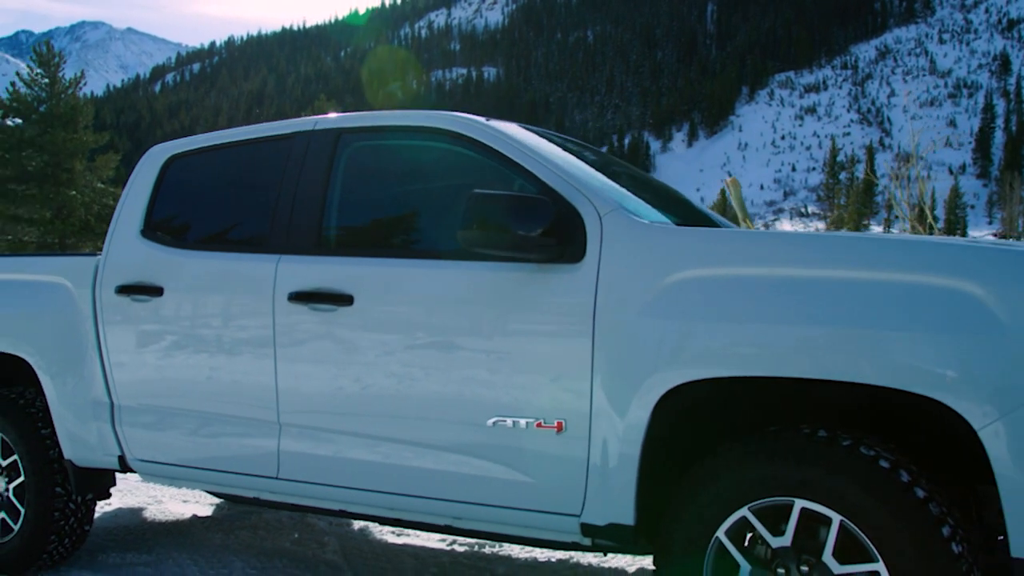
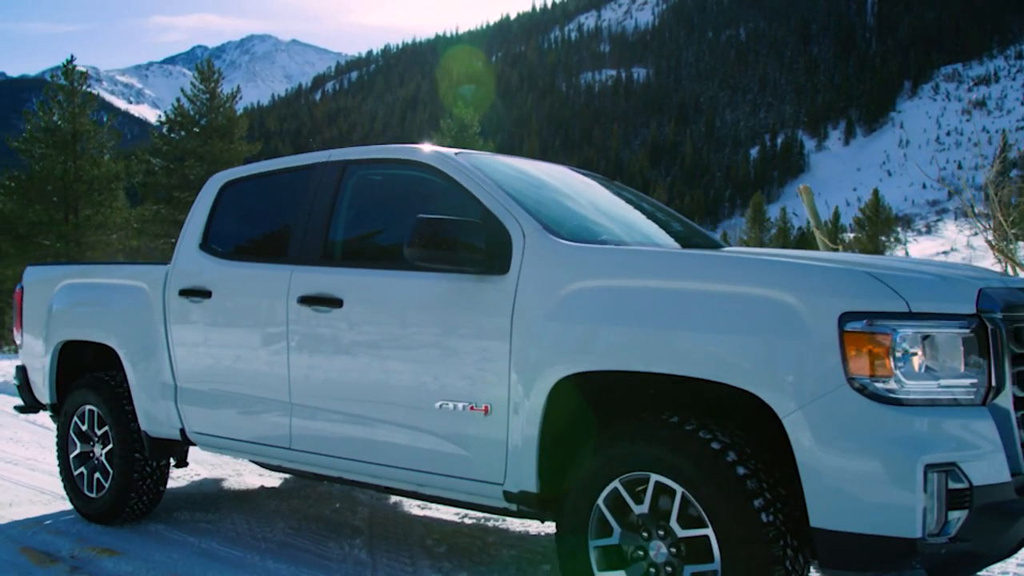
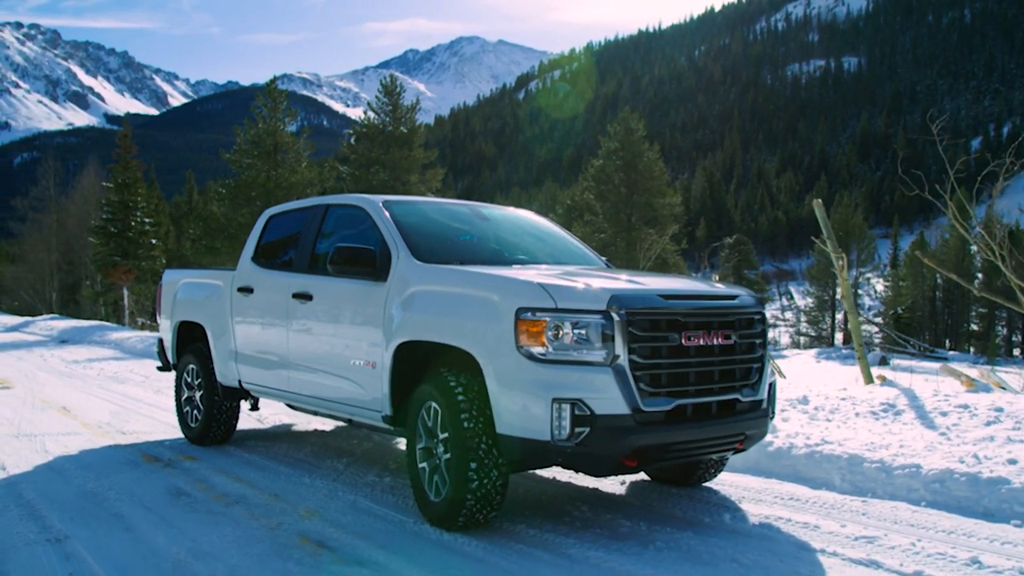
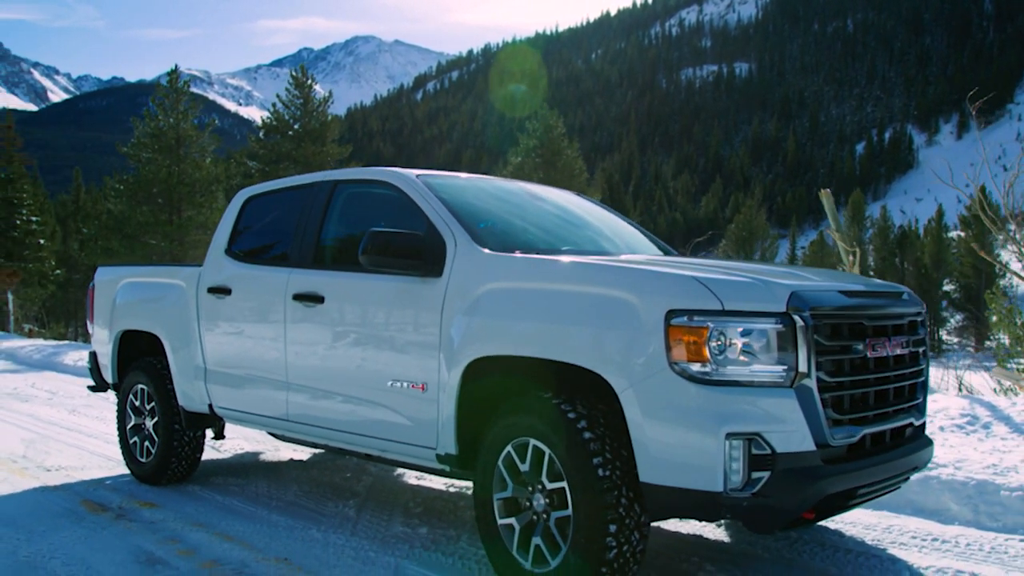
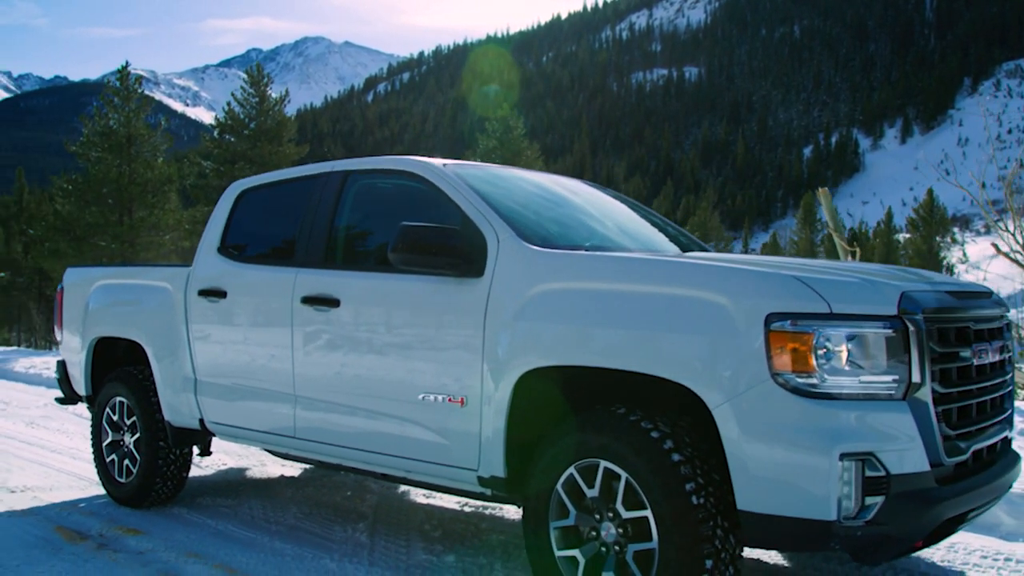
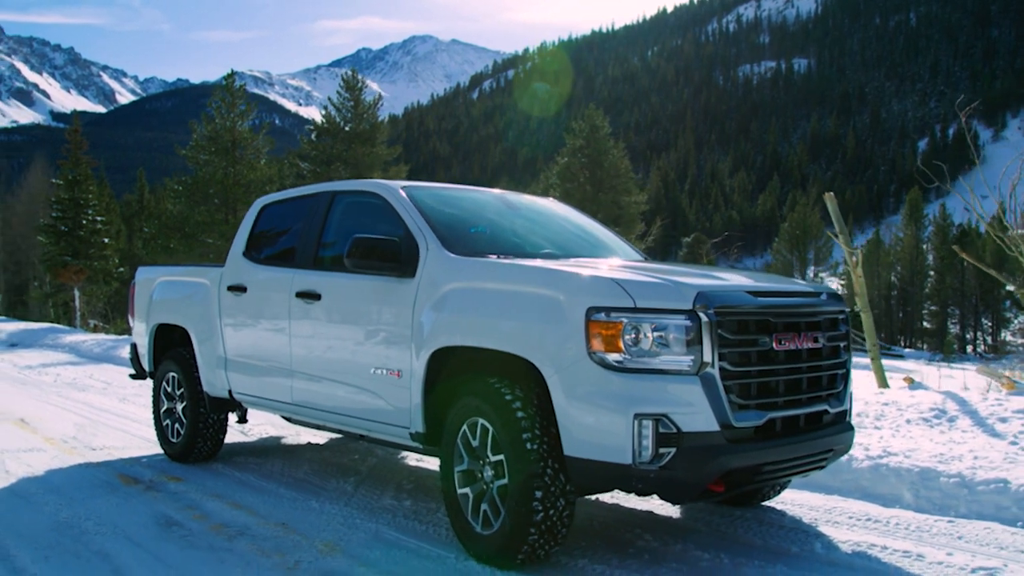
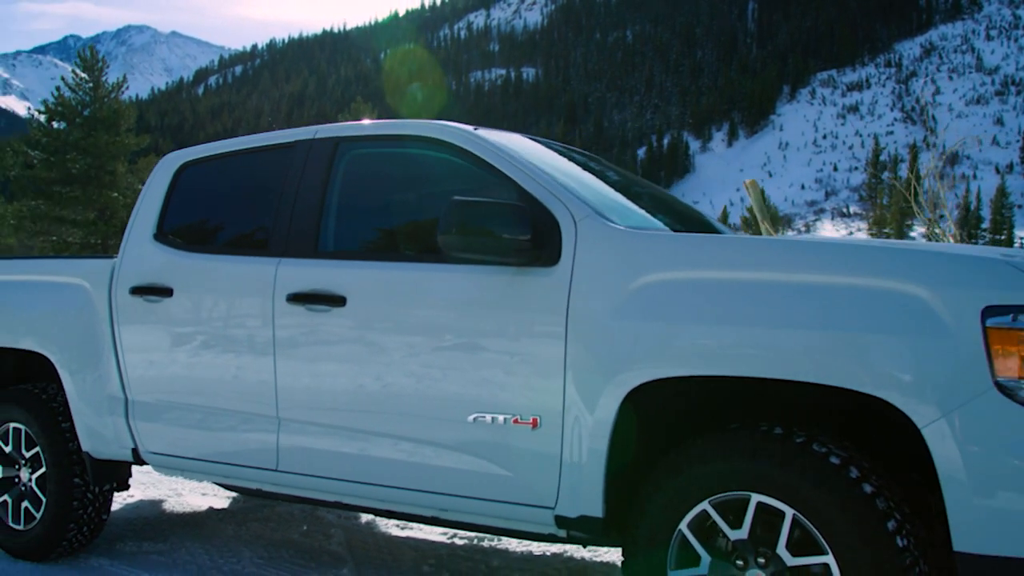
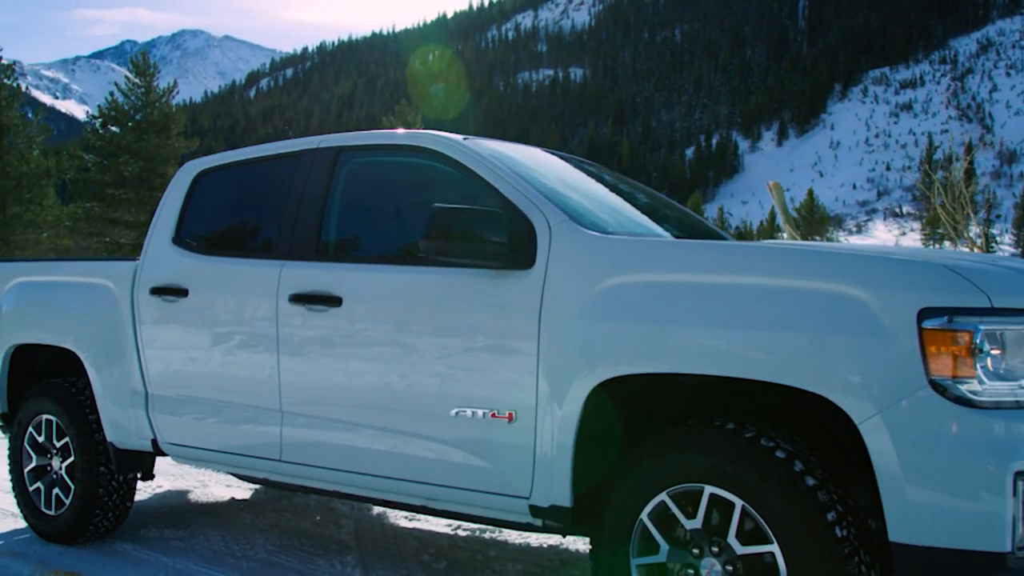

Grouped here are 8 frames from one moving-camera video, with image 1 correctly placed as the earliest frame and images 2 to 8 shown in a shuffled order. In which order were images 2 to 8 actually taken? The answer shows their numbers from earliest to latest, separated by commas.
7, 8, 2, 5, 4, 6, 3
